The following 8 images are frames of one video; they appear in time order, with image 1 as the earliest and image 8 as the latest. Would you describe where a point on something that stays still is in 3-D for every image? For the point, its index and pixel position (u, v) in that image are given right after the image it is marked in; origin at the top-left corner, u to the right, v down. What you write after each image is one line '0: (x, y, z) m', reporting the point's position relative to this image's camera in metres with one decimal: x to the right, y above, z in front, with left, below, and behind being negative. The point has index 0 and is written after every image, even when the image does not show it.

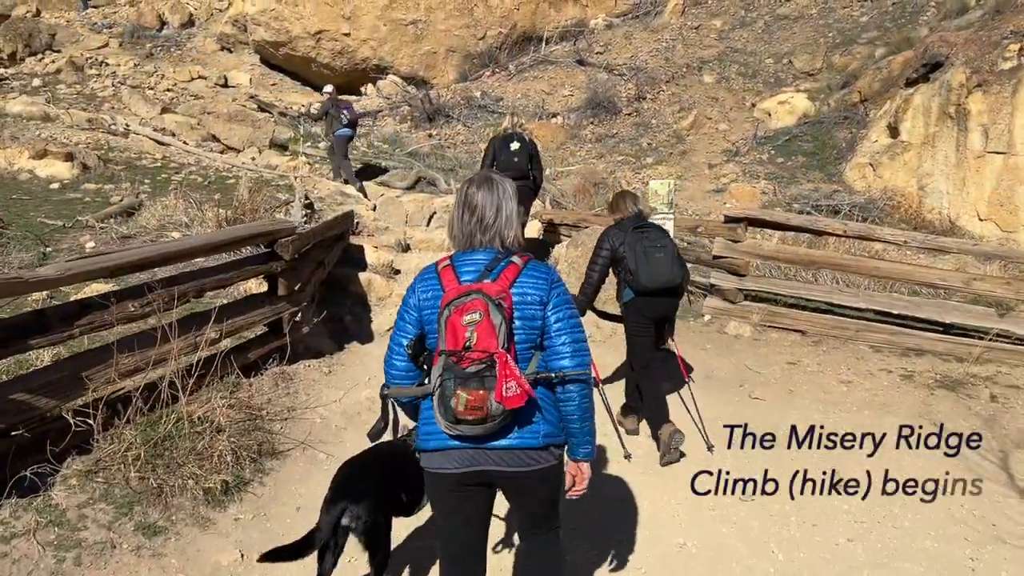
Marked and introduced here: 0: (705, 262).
0: (+1.8, +0.2, +8.3) m
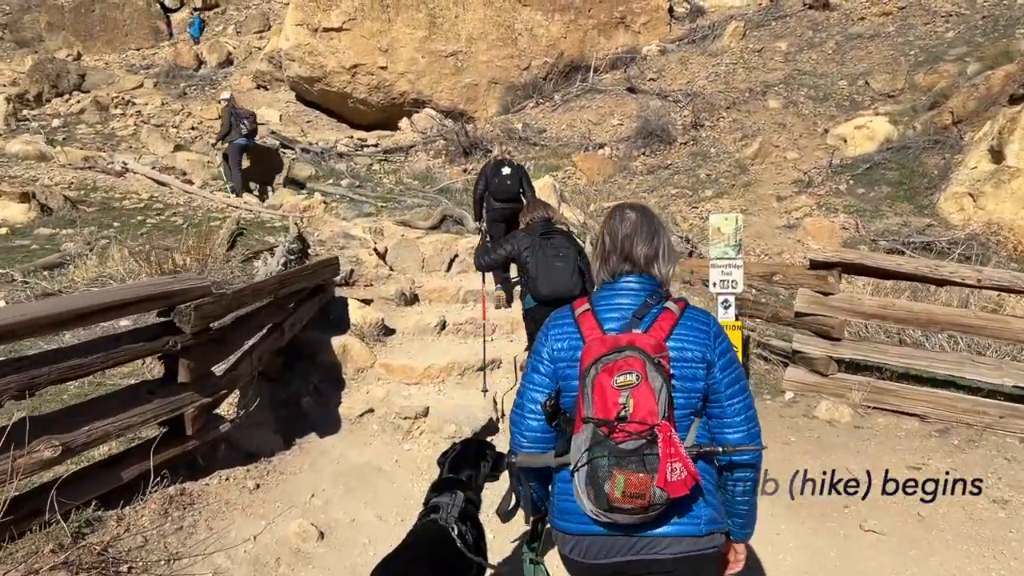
0: (+1.9, -0.2, +6.3) m
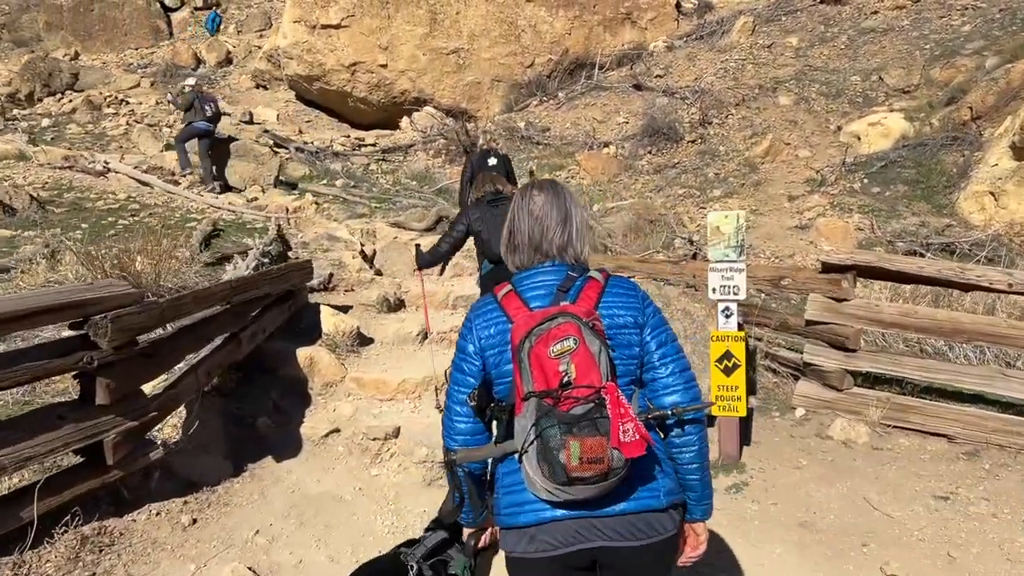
0: (+1.8, -0.3, +5.8) m
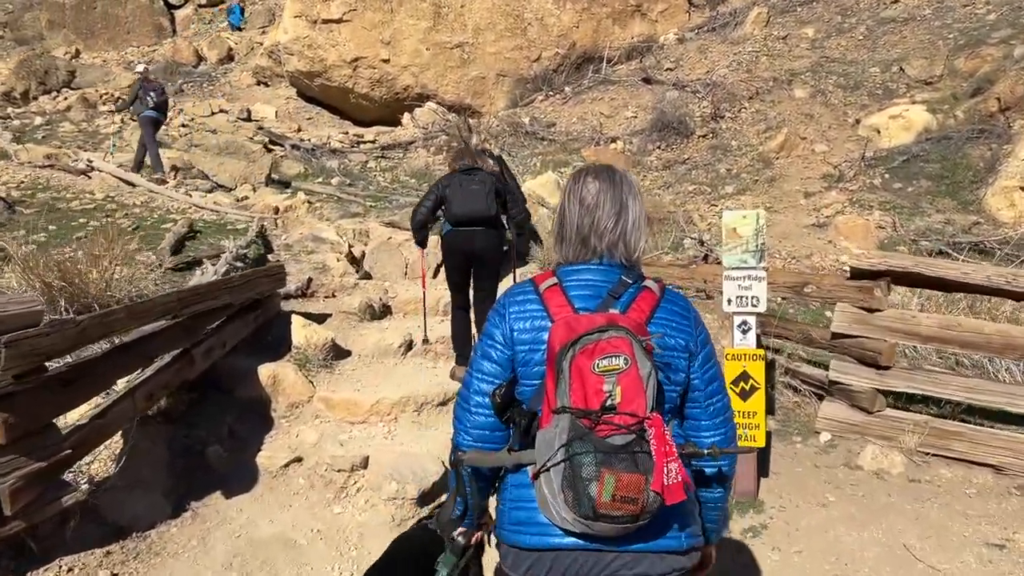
0: (+1.8, -0.3, +5.1) m
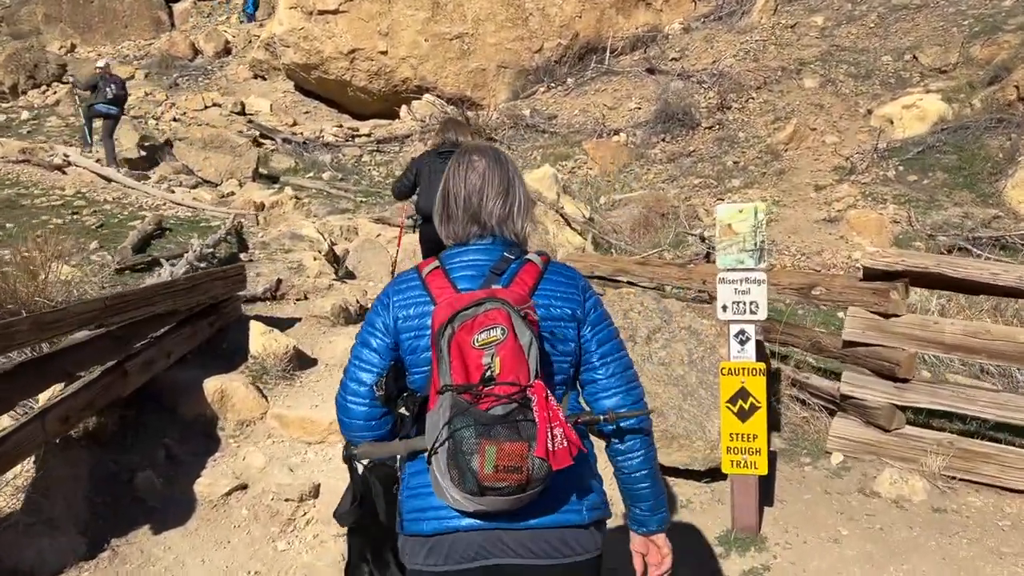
0: (+1.6, -0.3, +4.6) m
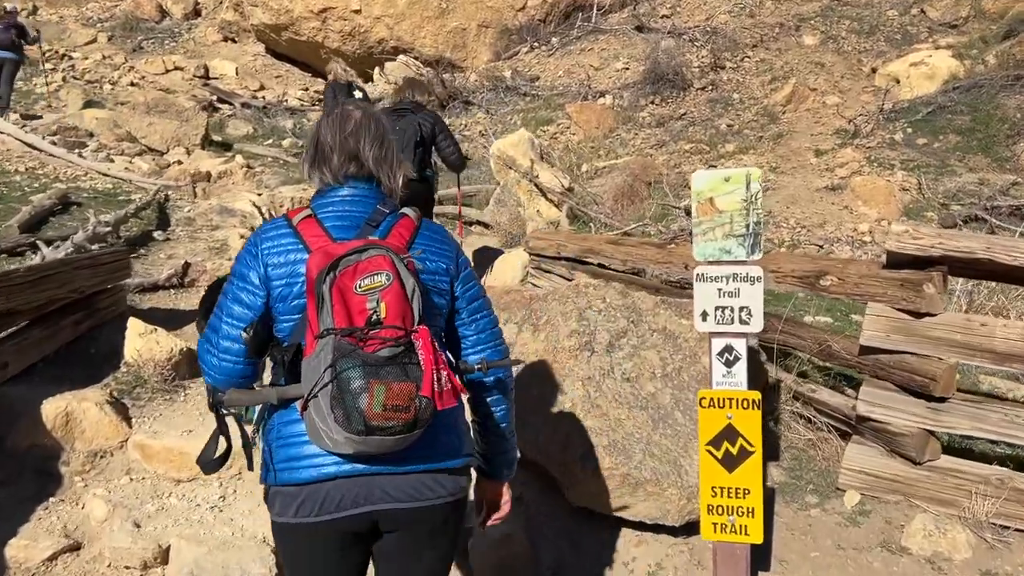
0: (+1.3, -0.3, +3.6) m
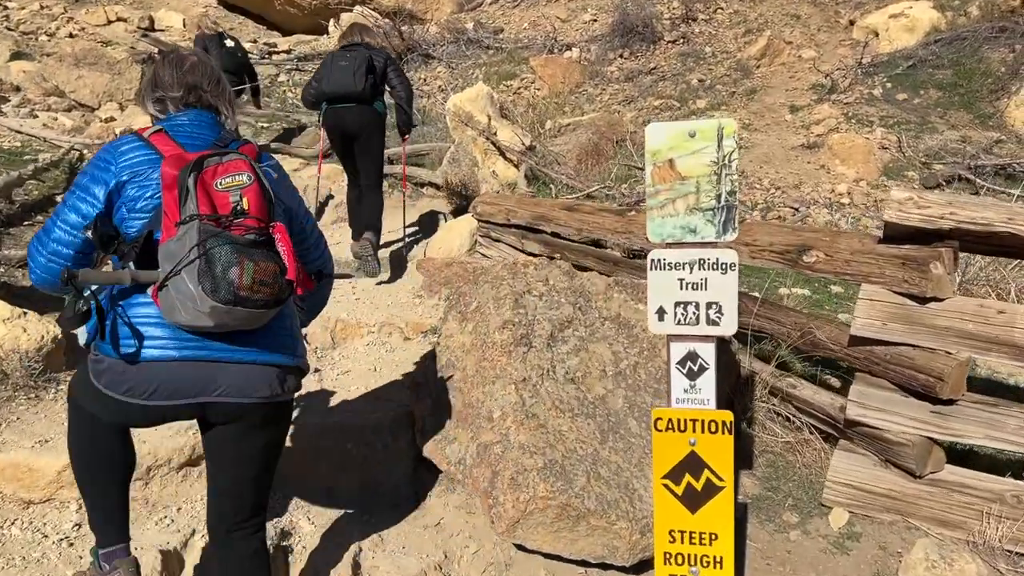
0: (+1.1, -0.2, +3.1) m
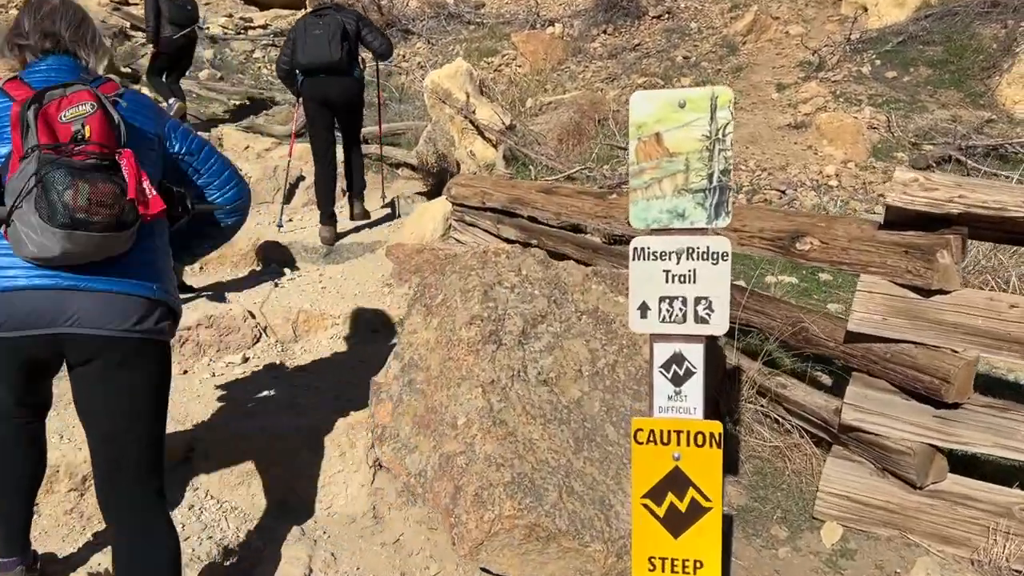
0: (+1.0, -0.2, +2.9) m
